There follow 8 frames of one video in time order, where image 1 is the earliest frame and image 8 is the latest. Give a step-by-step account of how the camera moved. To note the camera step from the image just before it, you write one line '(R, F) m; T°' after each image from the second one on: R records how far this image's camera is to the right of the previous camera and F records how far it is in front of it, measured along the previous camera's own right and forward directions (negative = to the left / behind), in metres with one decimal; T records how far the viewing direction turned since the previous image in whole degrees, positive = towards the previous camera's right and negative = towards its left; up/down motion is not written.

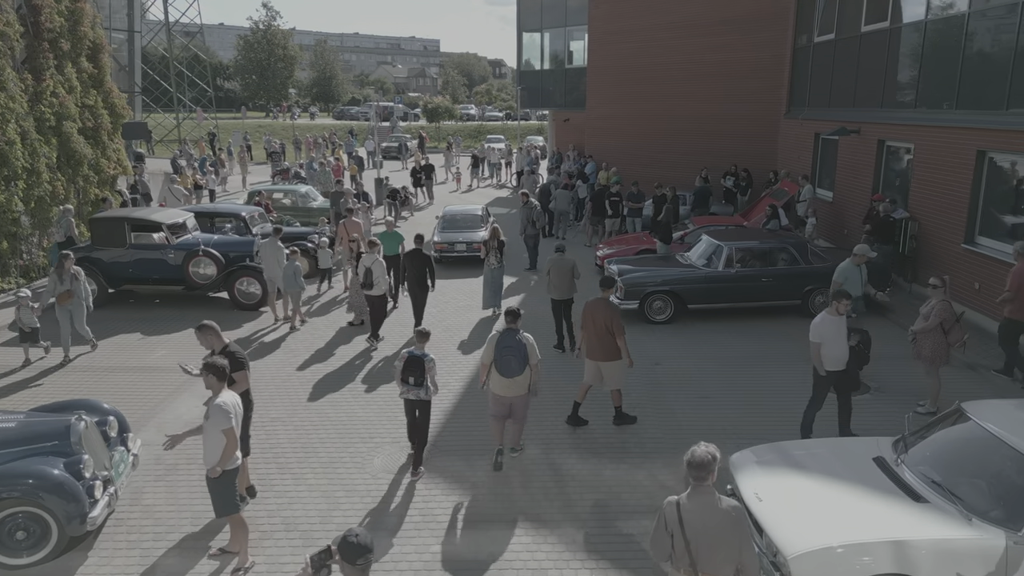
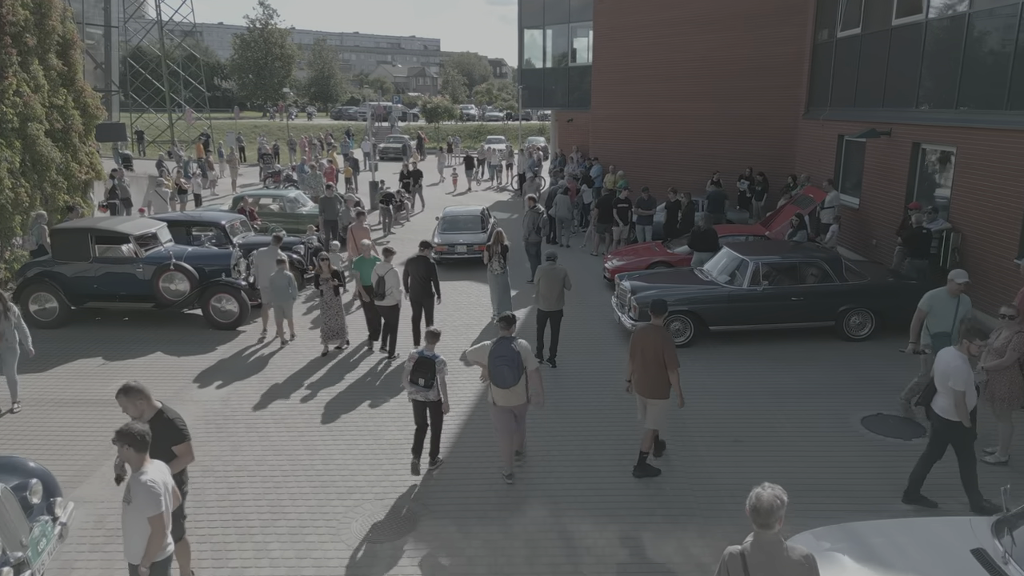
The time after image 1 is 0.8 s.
(0.0, +1.2) m; 0°
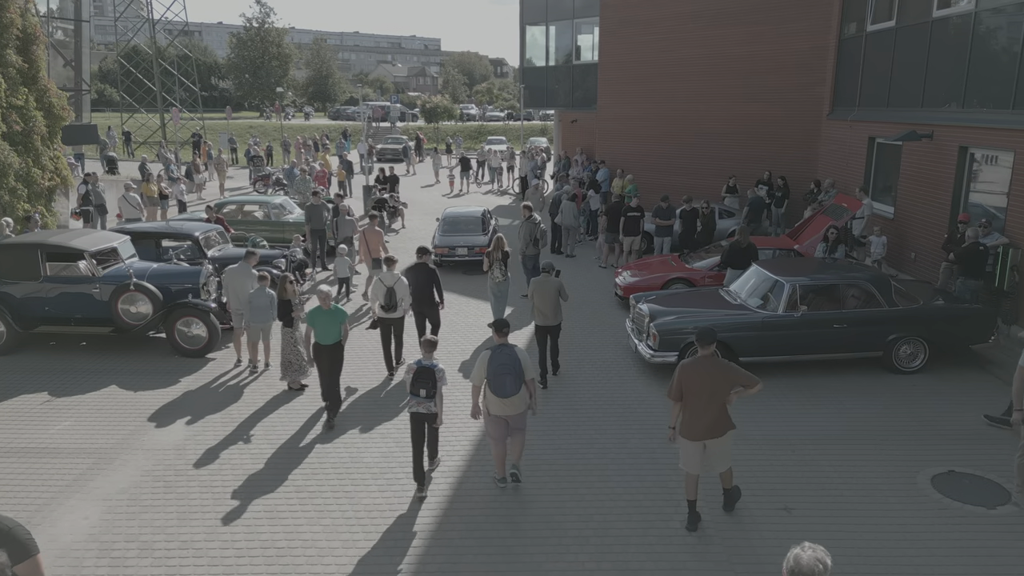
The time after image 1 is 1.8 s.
(0.0, +1.4) m; 0°
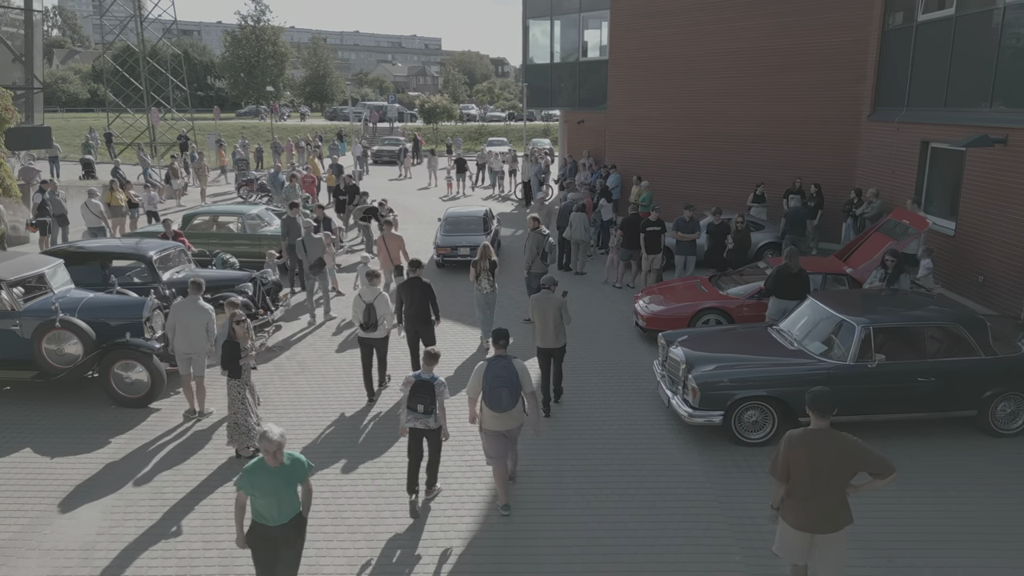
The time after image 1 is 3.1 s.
(0.0, +1.9) m; 0°
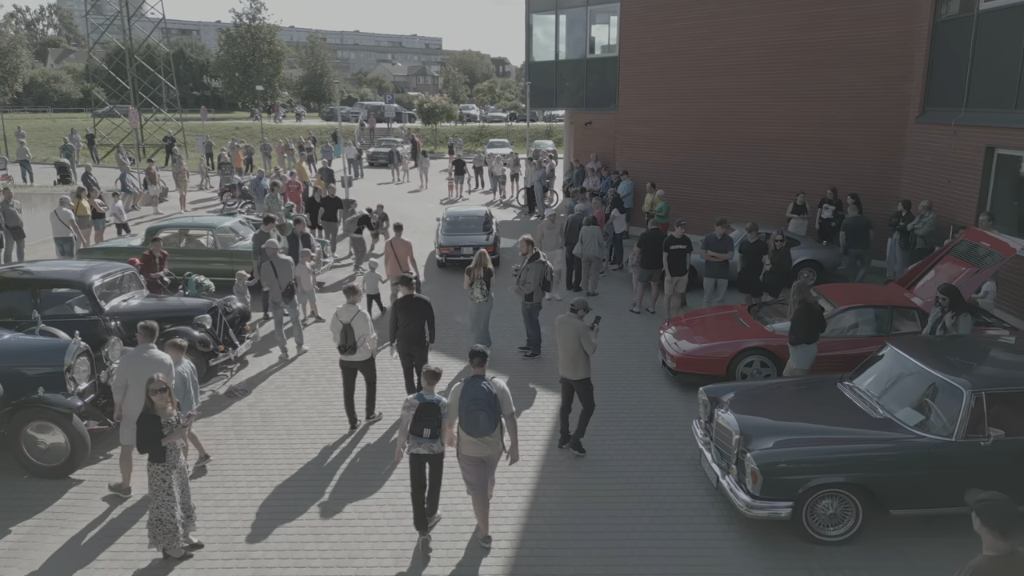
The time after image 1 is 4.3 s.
(0.0, +1.8) m; 0°
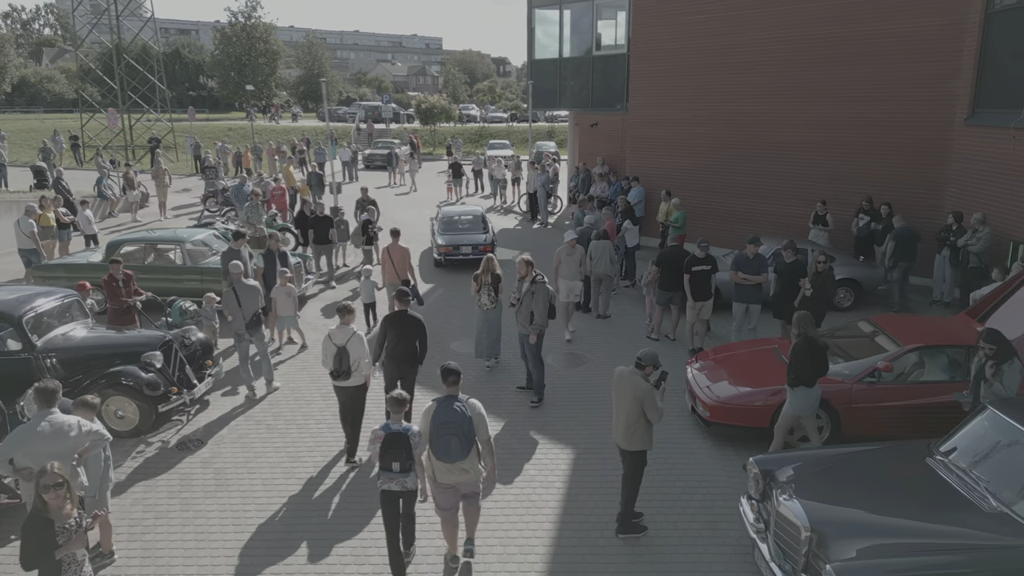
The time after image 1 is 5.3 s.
(0.0, +1.5) m; 0°
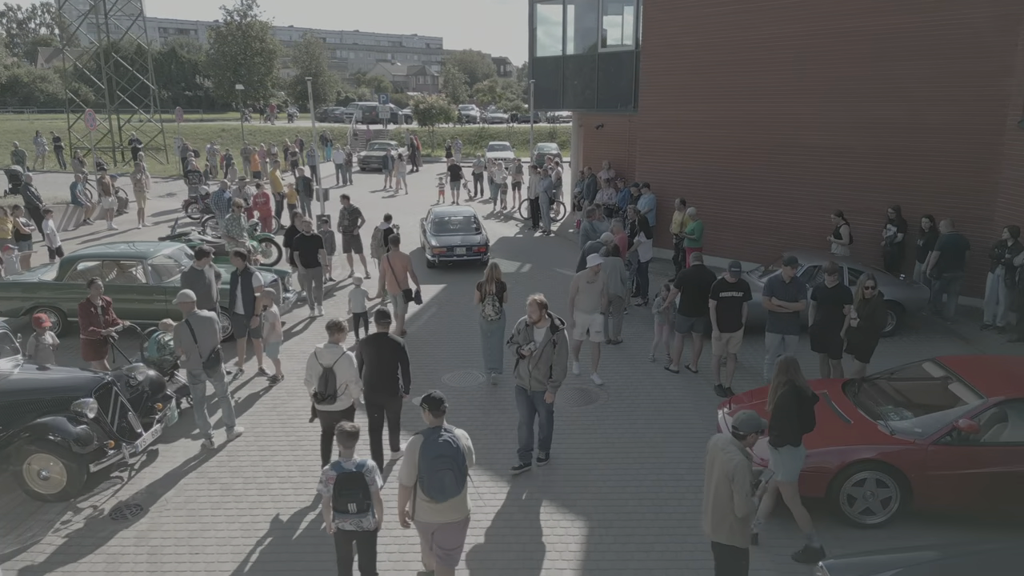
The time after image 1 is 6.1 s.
(0.0, +1.4) m; 0°
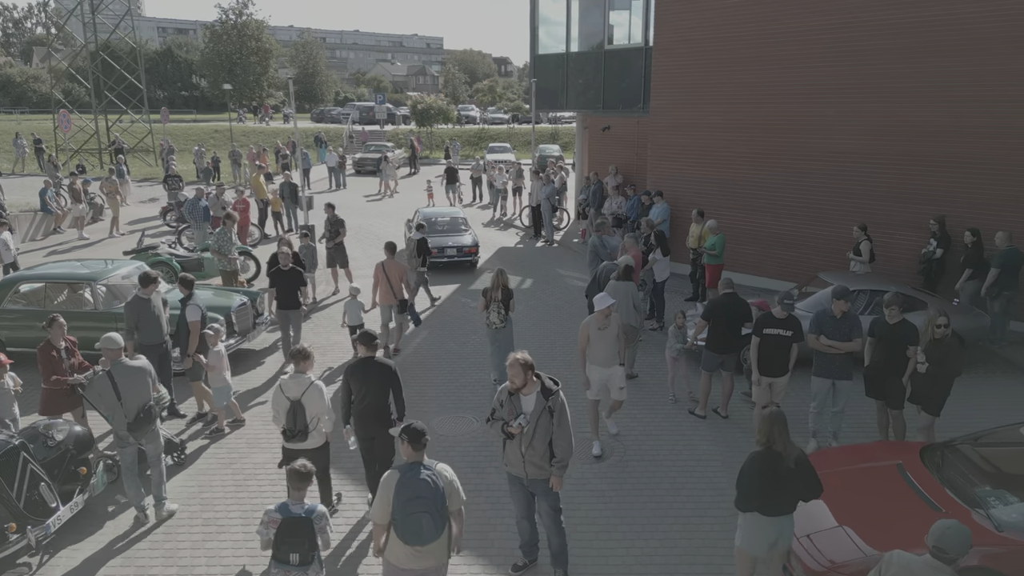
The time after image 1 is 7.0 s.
(0.0, +1.4) m; 0°
